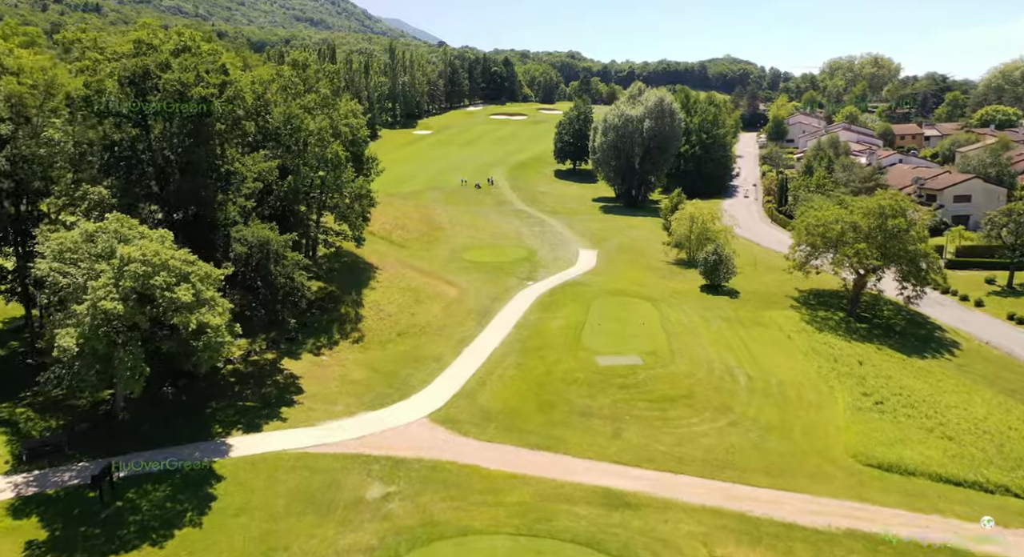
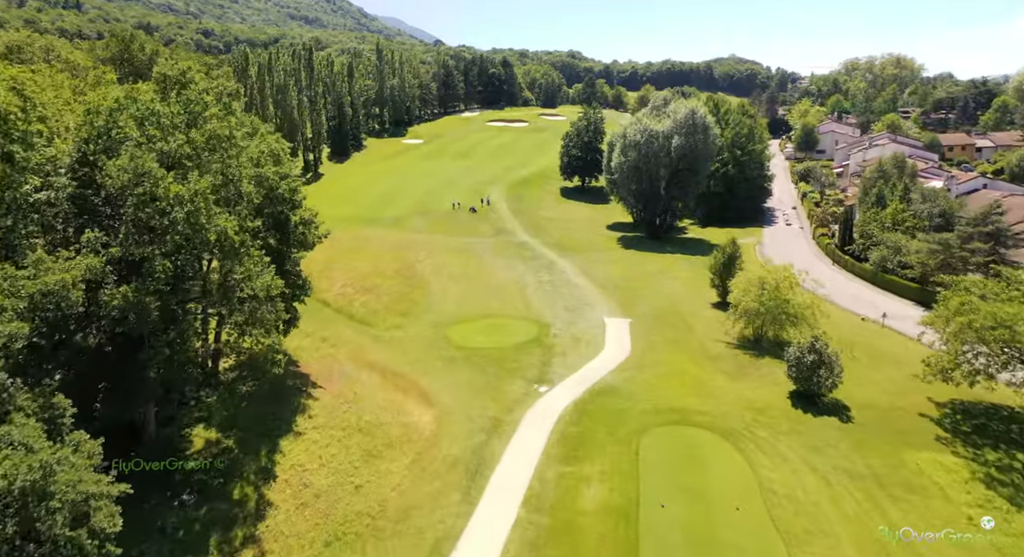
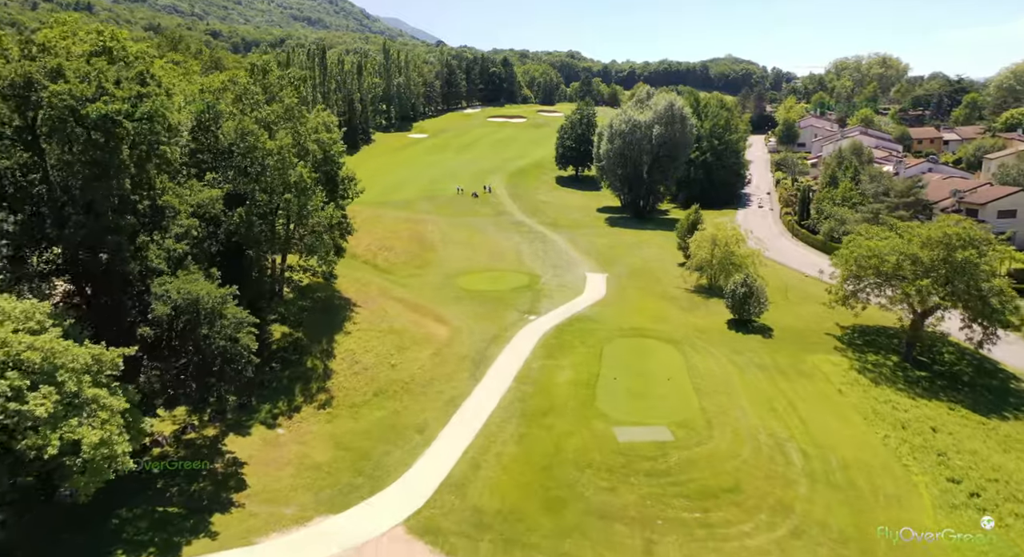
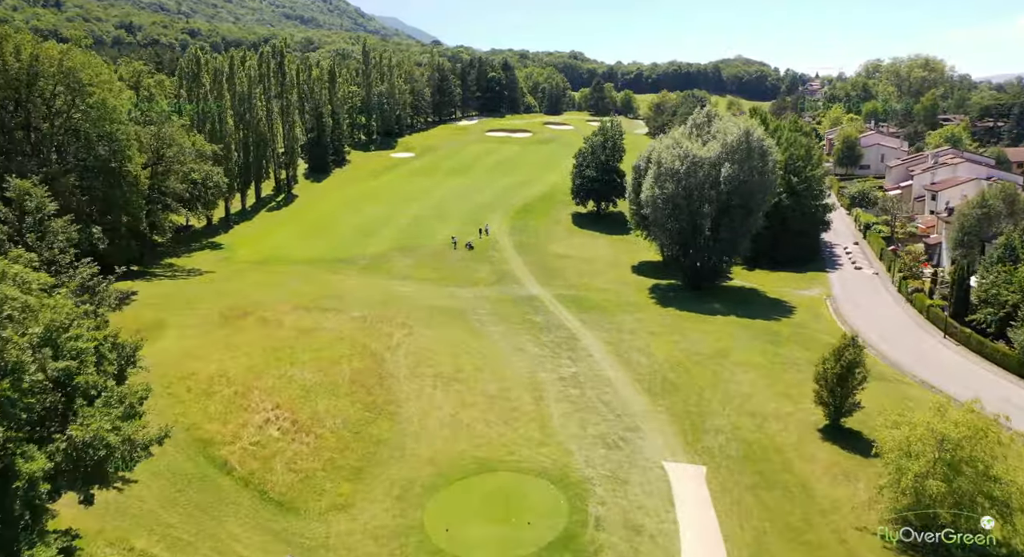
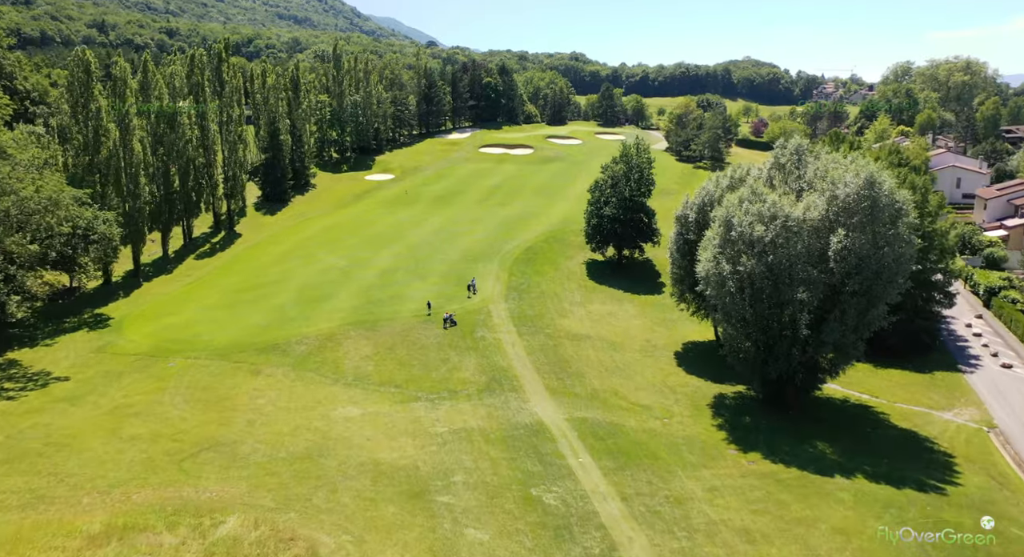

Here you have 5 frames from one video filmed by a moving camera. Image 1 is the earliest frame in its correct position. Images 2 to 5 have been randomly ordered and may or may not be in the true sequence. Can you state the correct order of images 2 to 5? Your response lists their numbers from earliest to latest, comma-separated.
3, 2, 4, 5
